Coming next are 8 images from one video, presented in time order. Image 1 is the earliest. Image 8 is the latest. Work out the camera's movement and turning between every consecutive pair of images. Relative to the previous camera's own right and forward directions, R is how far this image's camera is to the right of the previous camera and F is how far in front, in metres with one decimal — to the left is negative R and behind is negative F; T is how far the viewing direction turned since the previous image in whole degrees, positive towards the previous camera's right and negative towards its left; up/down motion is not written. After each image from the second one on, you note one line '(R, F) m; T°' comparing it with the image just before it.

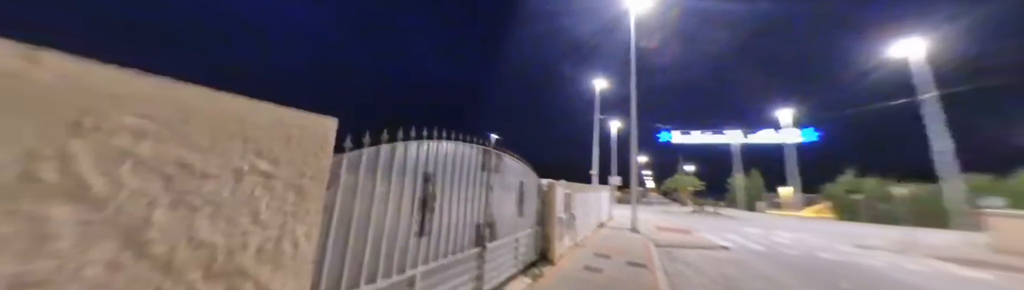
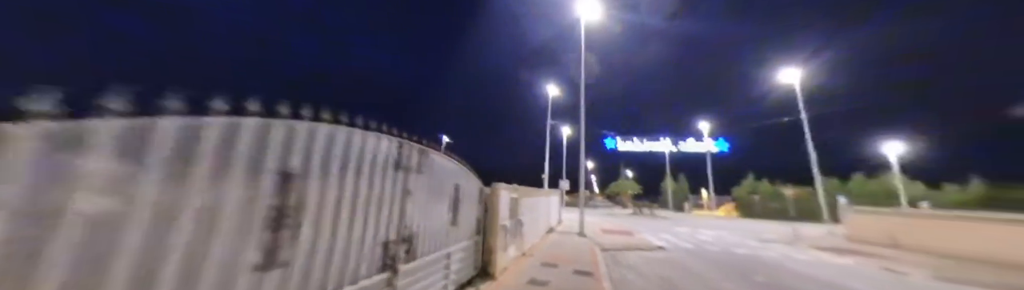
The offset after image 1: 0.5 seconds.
(+0.3, +0.7) m; +10°
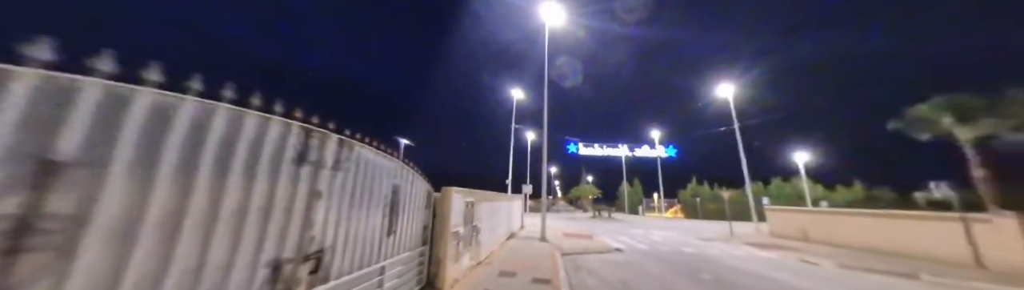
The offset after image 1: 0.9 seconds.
(+0.2, +0.4) m; +8°
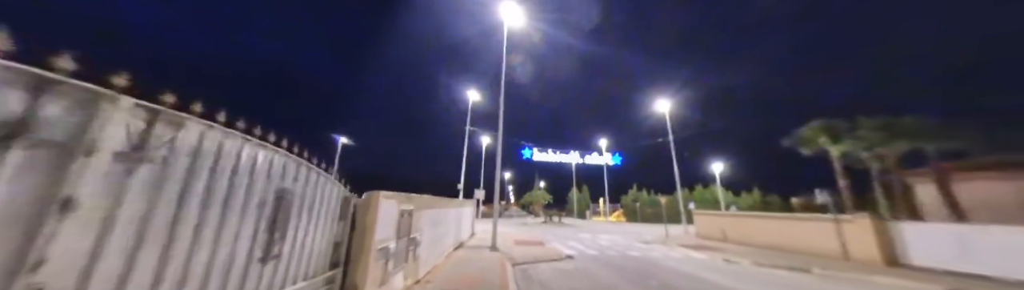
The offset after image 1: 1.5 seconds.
(+0.1, +0.7) m; +10°
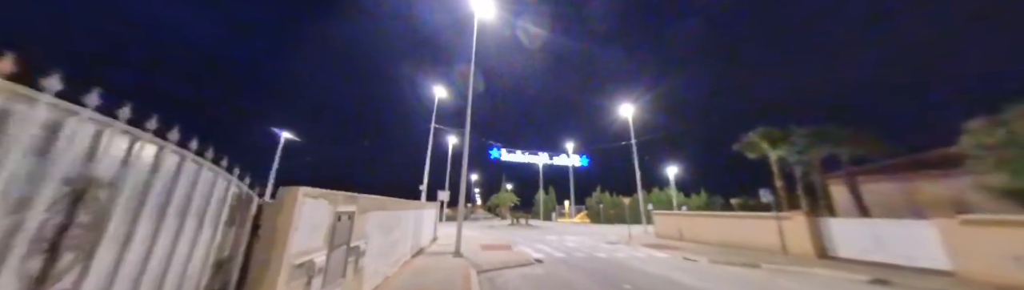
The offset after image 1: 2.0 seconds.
(0.0, +0.8) m; +7°
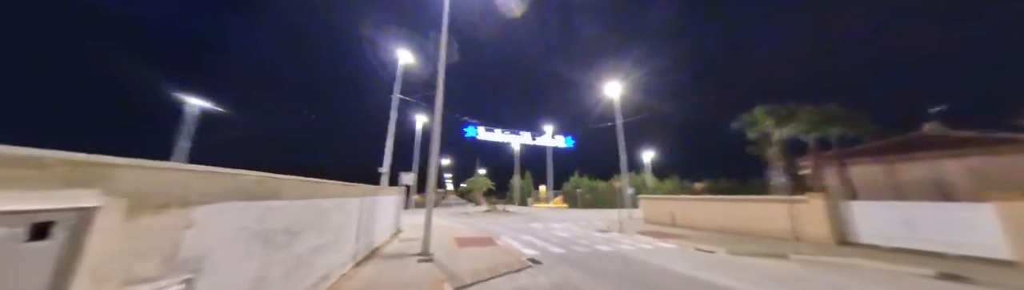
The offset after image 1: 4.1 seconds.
(-0.6, +3.2) m; +6°
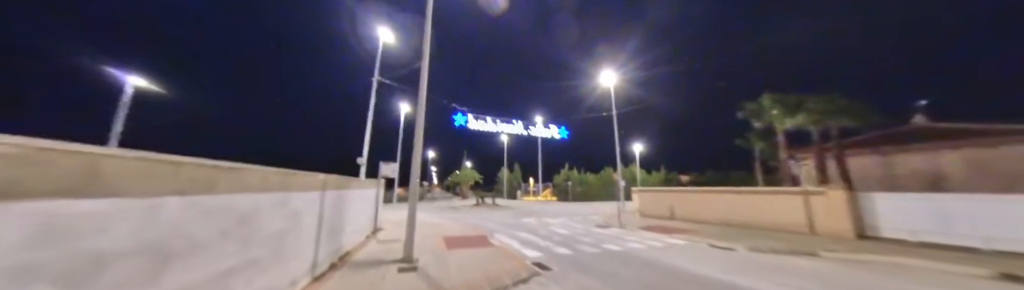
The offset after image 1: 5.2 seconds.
(-0.5, +1.7) m; +3°
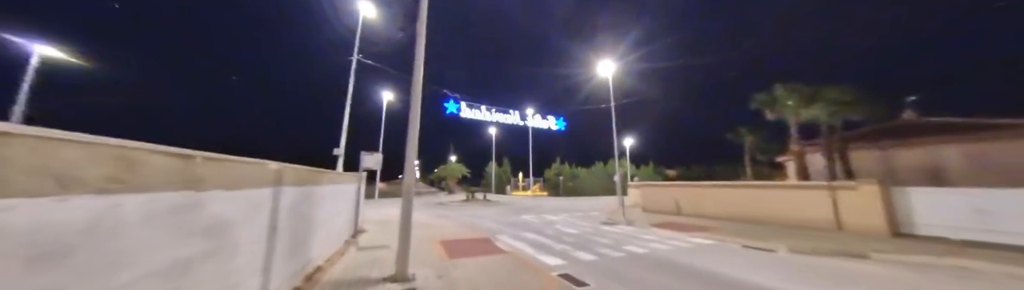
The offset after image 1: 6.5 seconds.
(-1.0, +1.8) m; +4°
